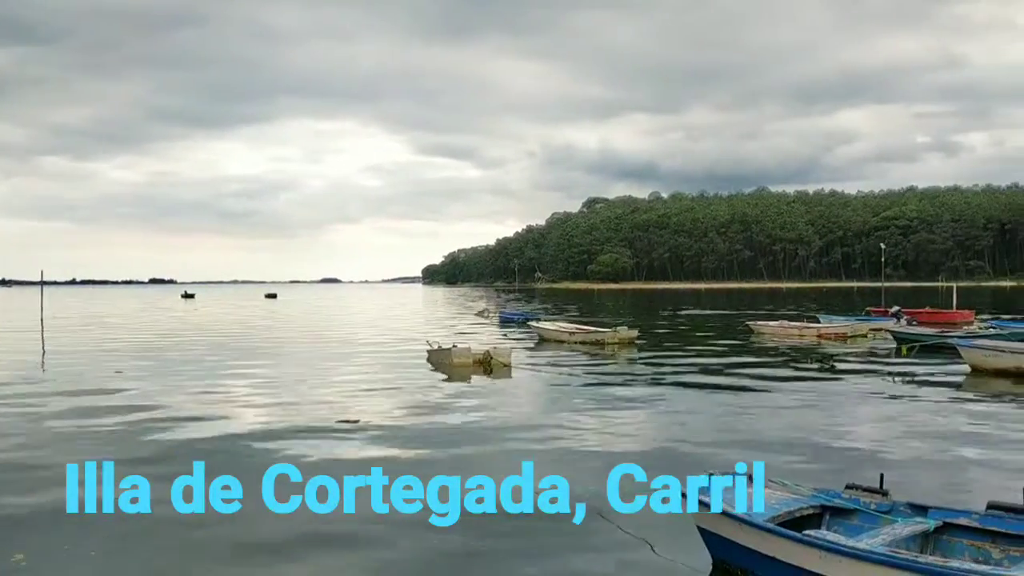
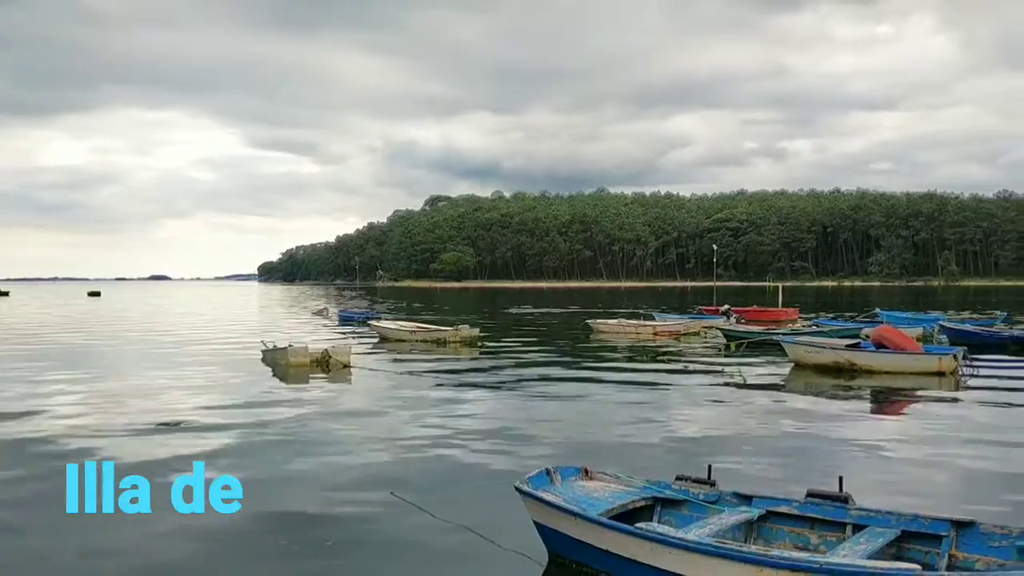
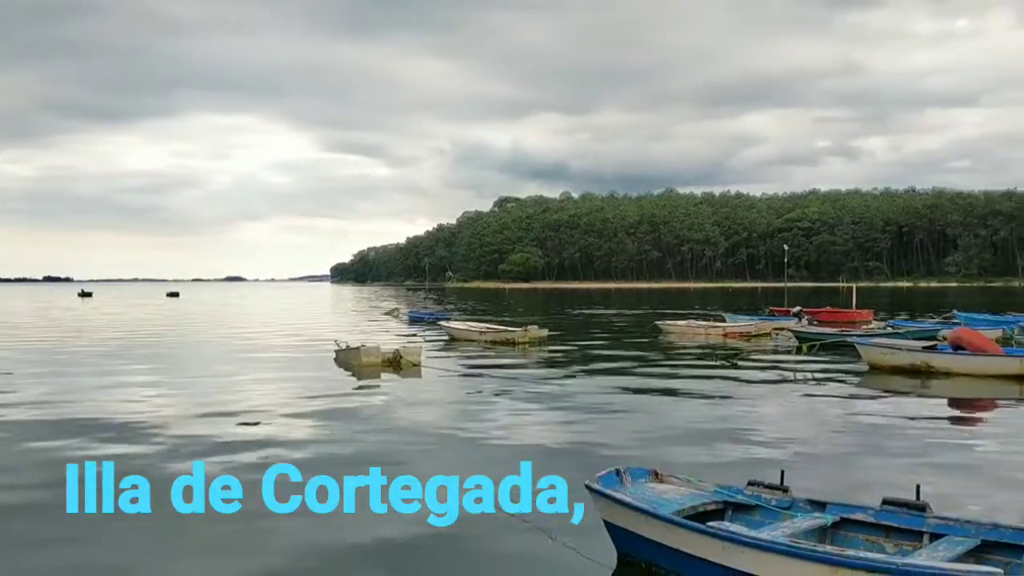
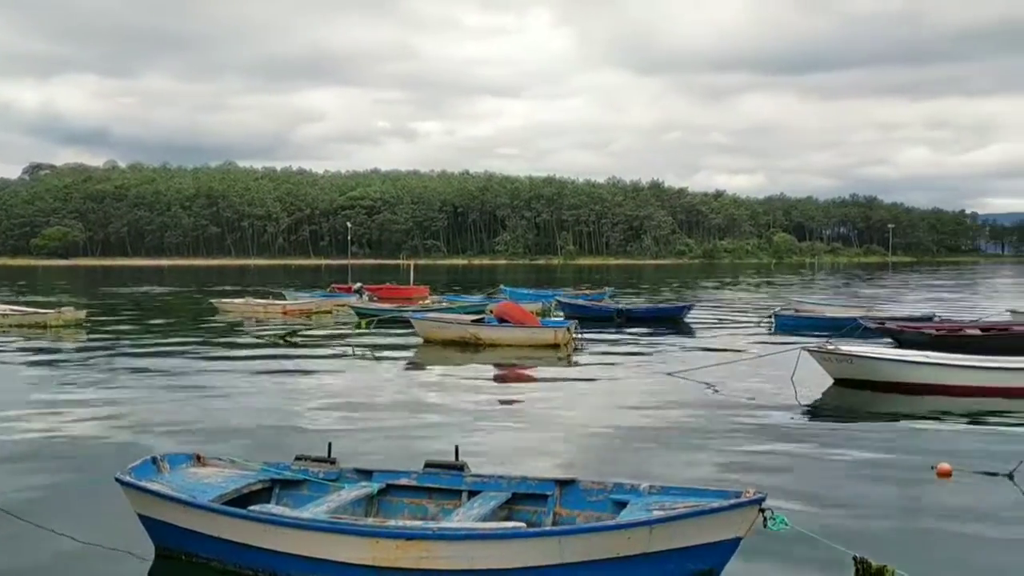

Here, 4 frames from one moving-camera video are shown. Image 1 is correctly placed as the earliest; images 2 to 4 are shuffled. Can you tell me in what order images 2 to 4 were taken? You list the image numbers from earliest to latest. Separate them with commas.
3, 2, 4
